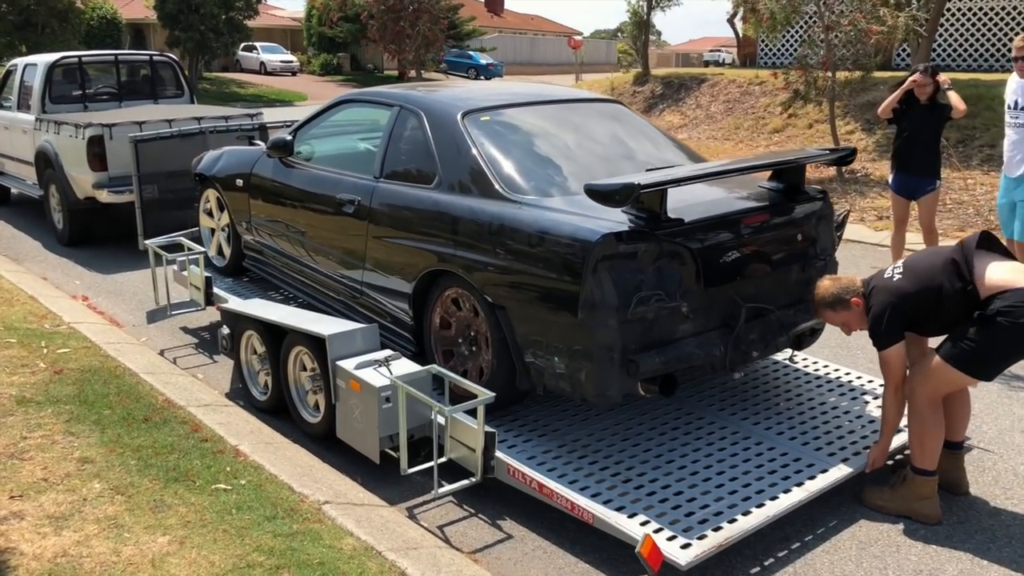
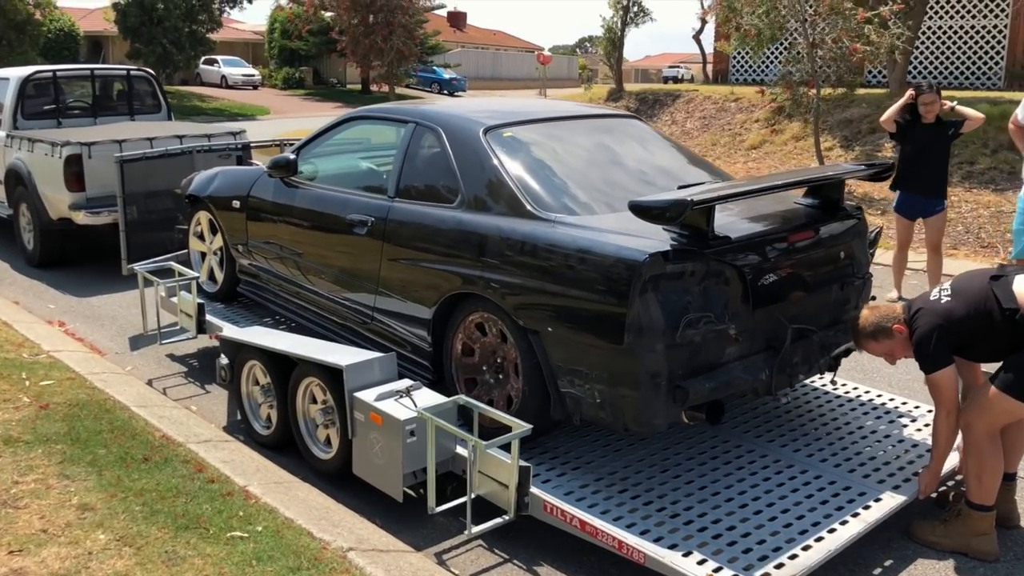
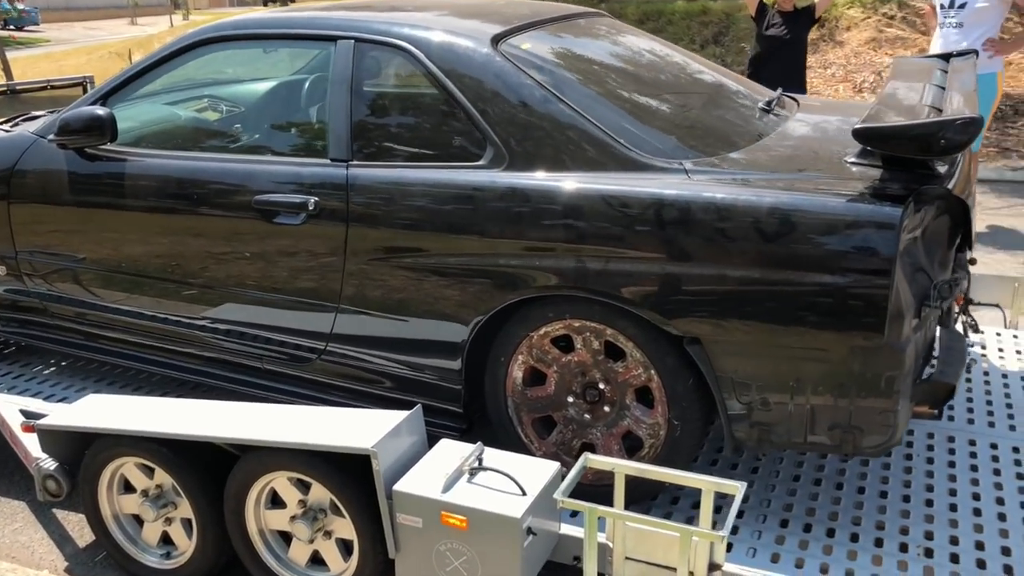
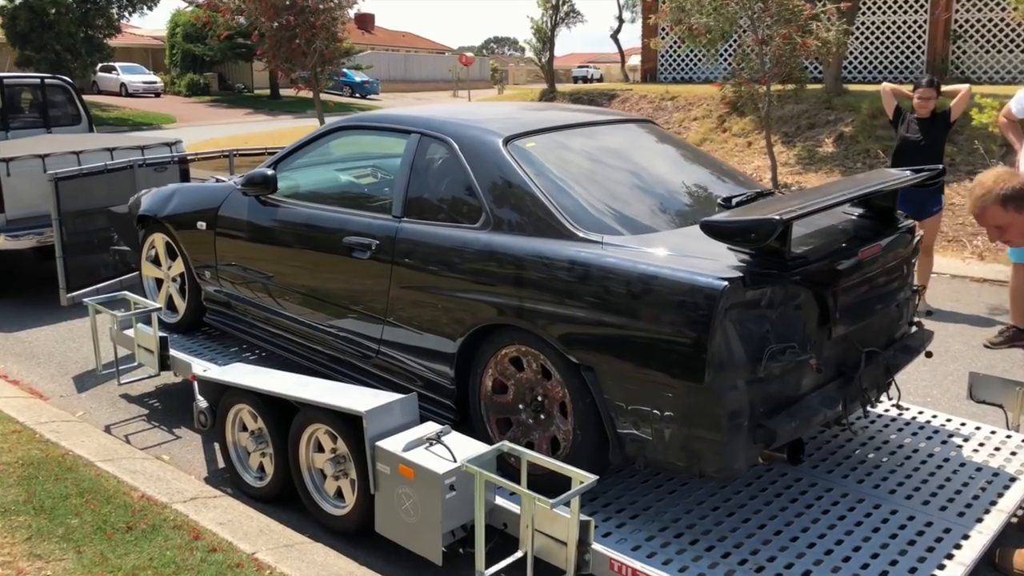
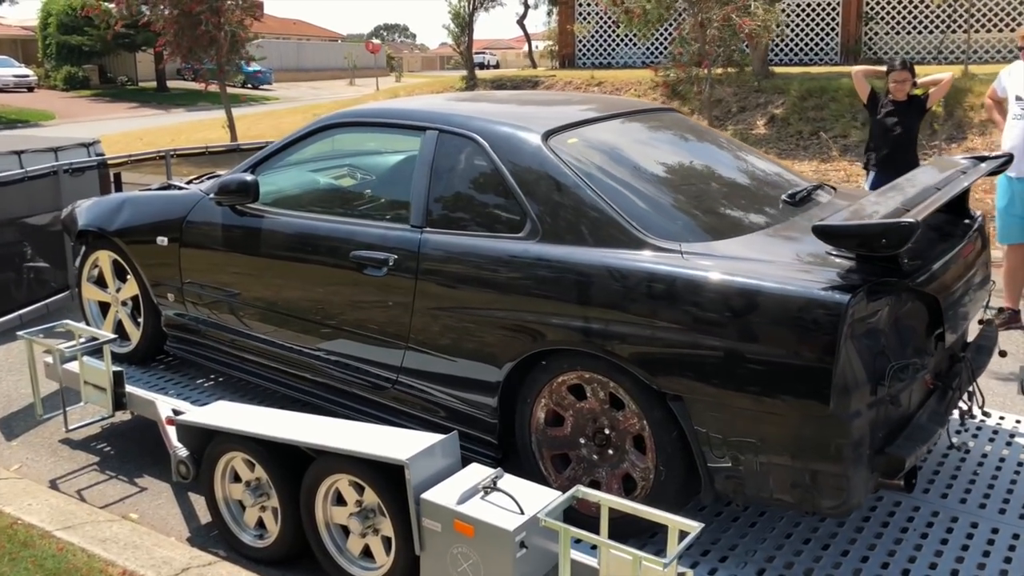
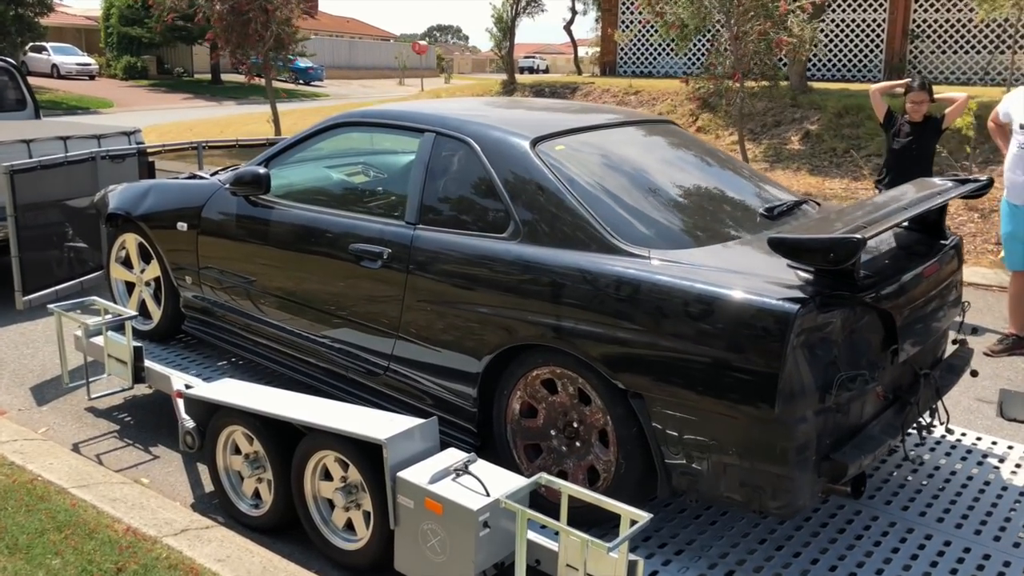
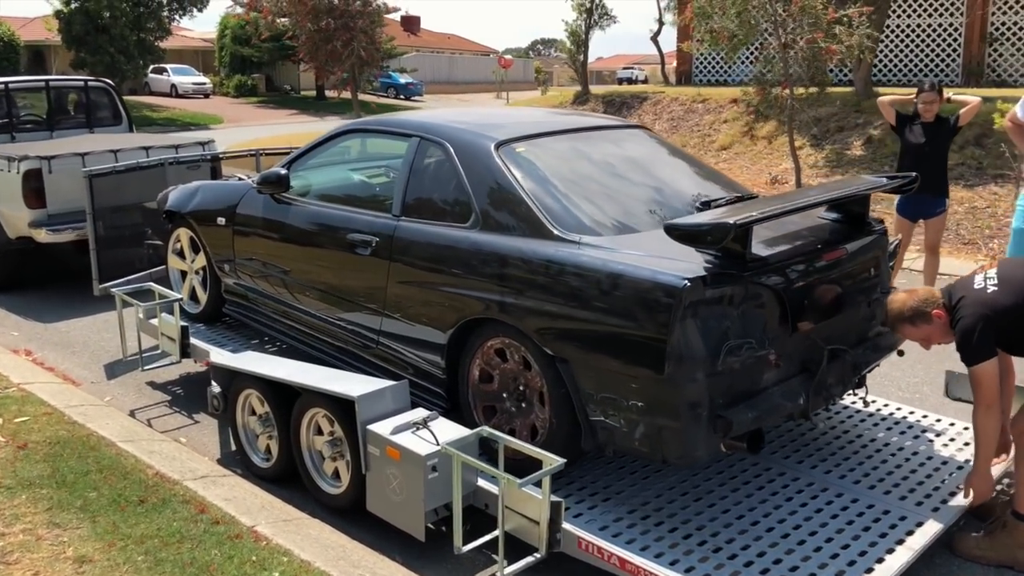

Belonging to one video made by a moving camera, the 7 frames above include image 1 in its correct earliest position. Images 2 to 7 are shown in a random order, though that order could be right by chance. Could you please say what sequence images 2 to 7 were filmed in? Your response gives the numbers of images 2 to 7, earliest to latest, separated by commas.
2, 7, 4, 6, 5, 3
